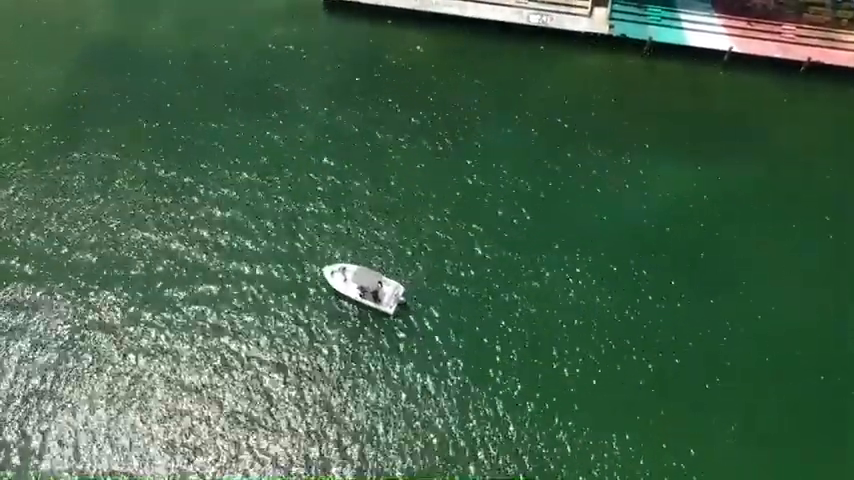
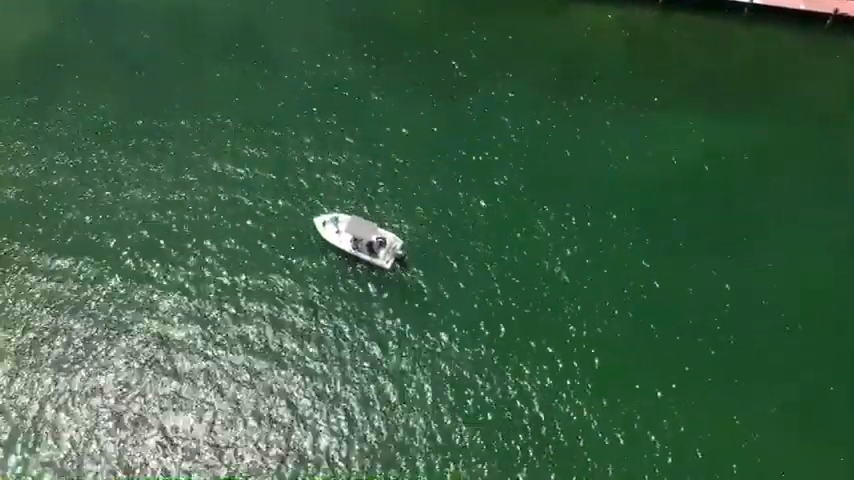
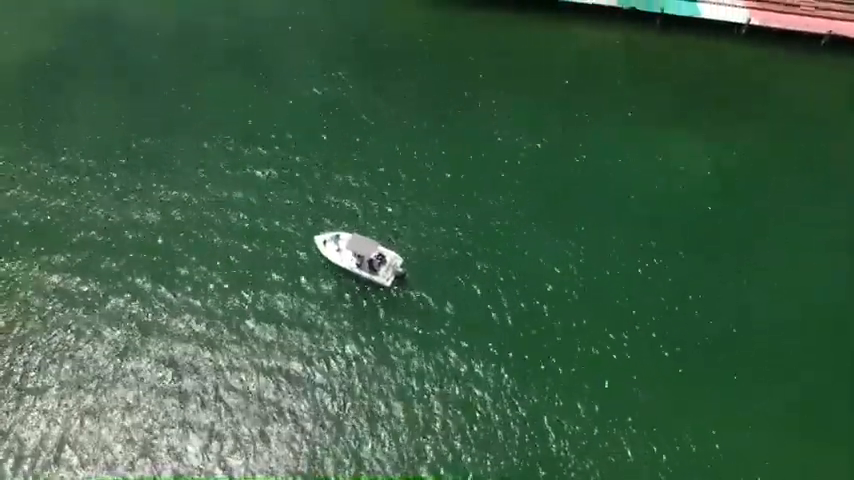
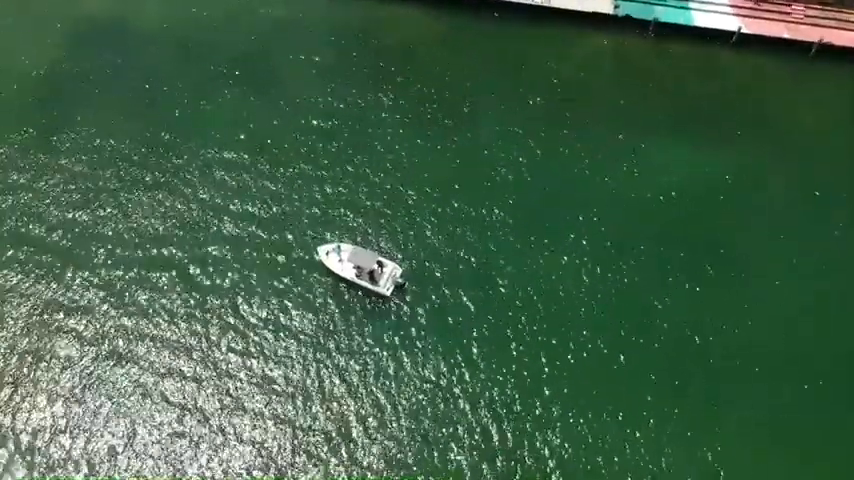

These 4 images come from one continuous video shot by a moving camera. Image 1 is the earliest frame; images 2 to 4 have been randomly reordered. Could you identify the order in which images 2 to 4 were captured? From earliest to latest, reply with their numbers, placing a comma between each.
4, 2, 3
